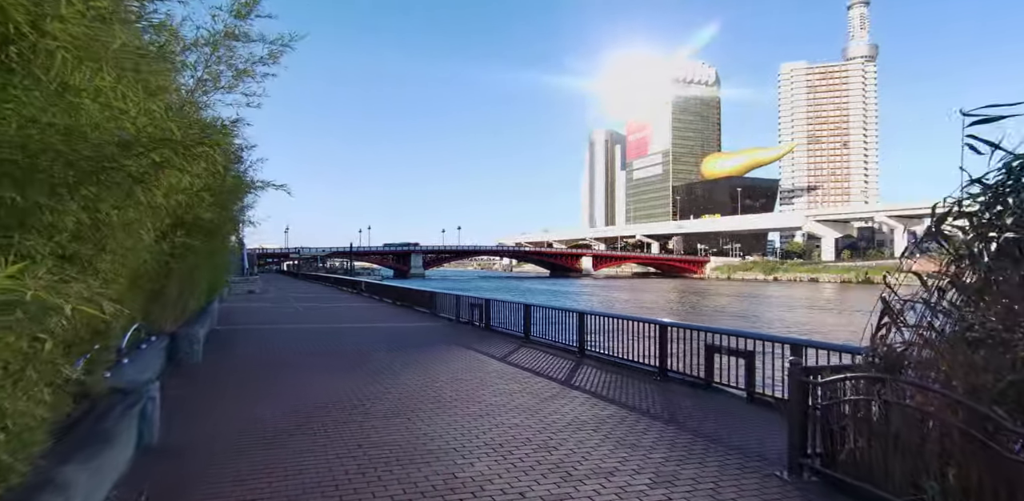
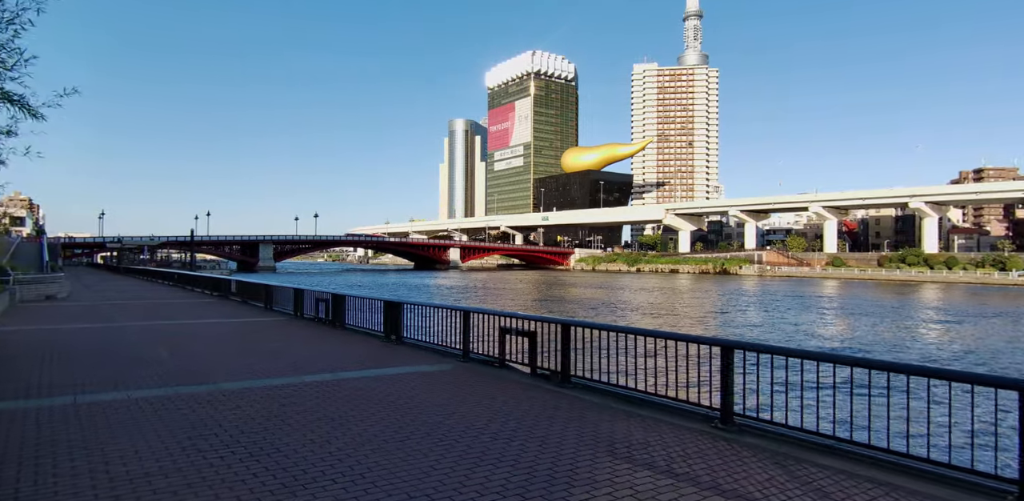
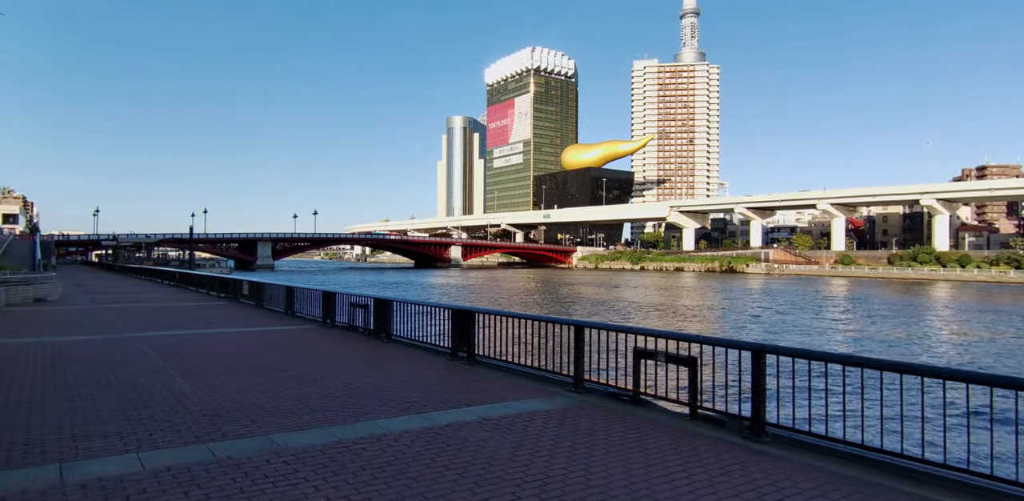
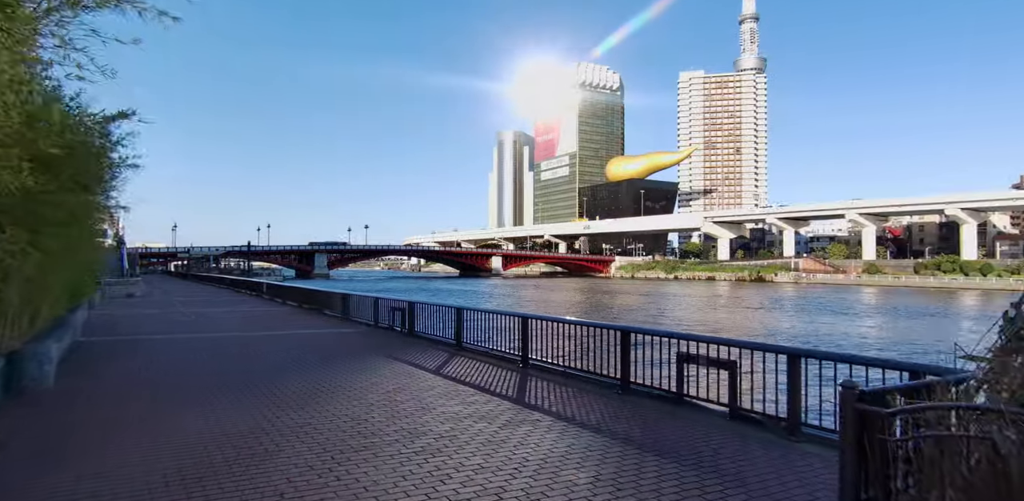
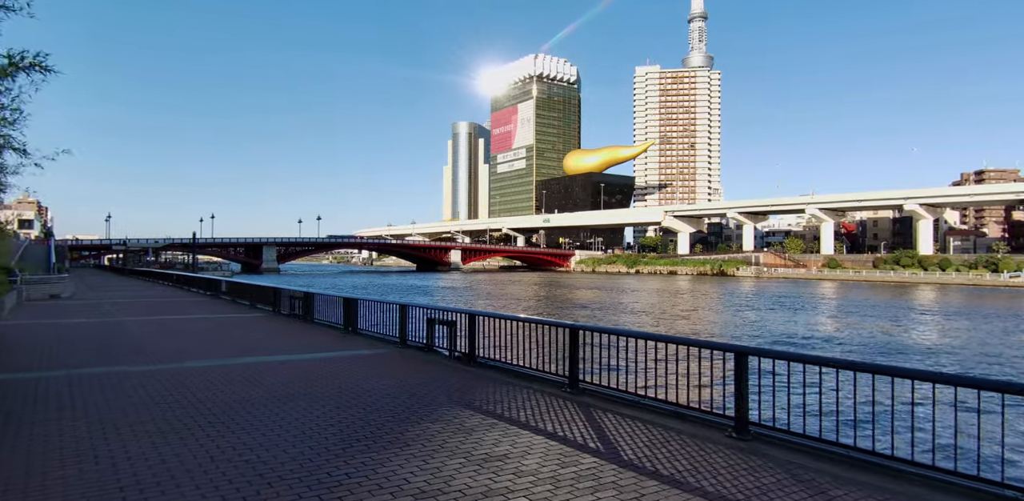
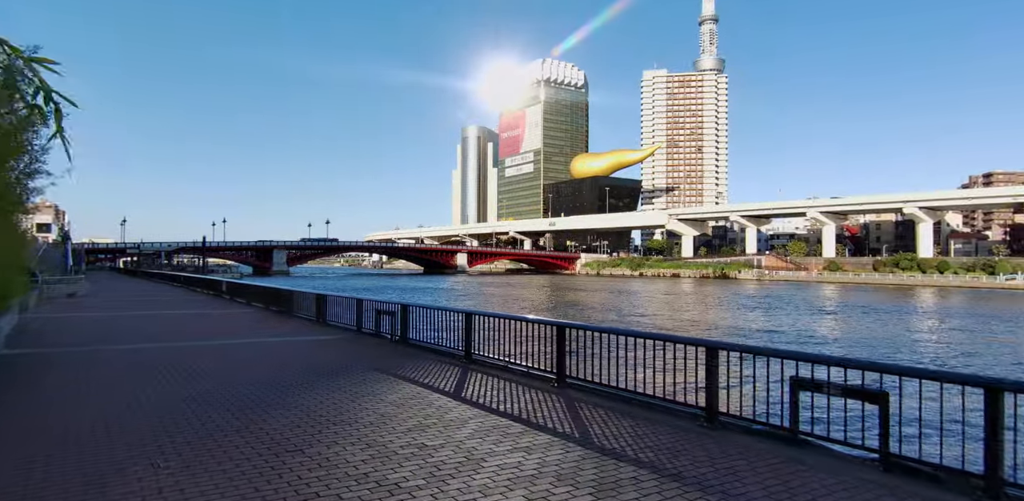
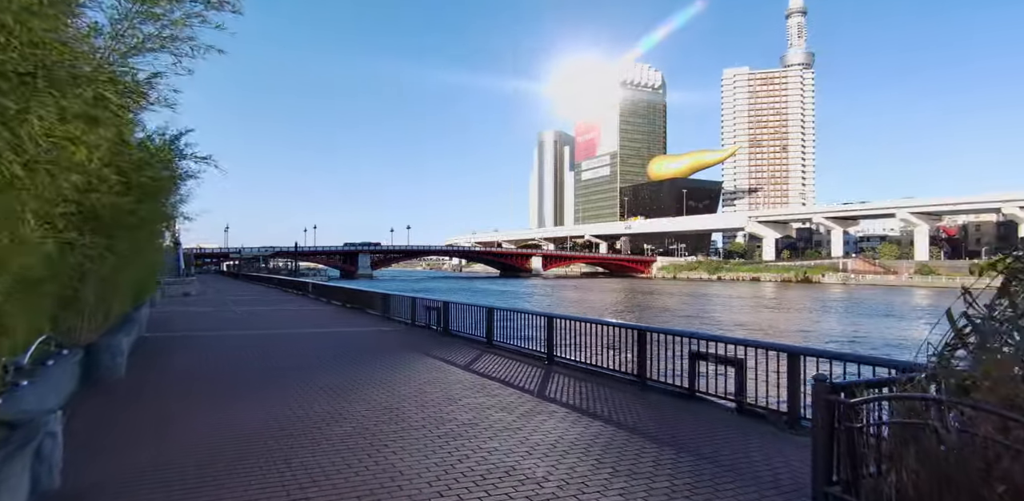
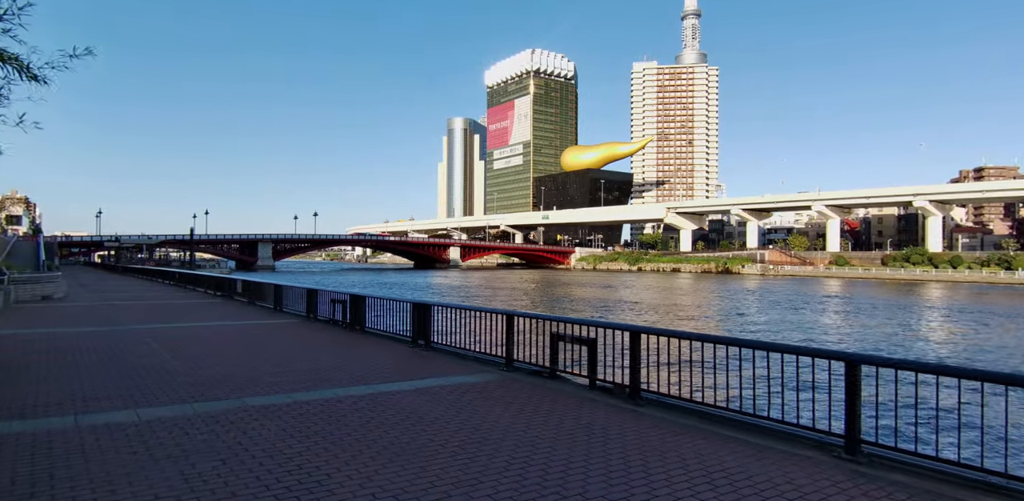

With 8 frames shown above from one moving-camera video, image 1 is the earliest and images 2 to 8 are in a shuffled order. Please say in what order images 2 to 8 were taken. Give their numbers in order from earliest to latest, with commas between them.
7, 4, 6, 5, 2, 8, 3
